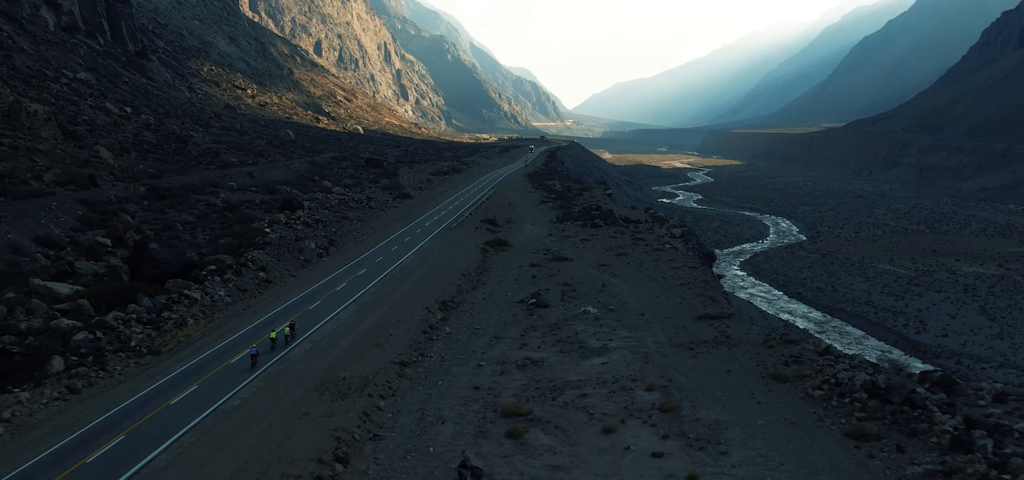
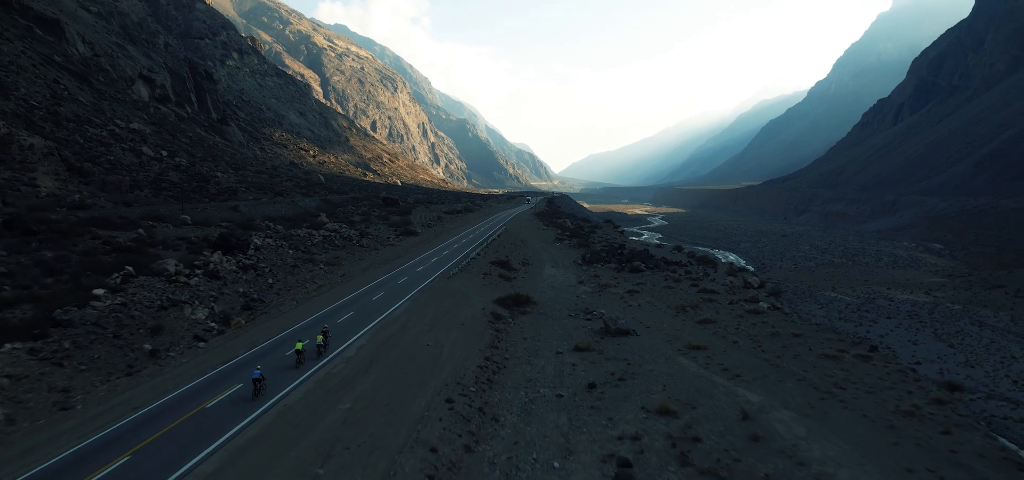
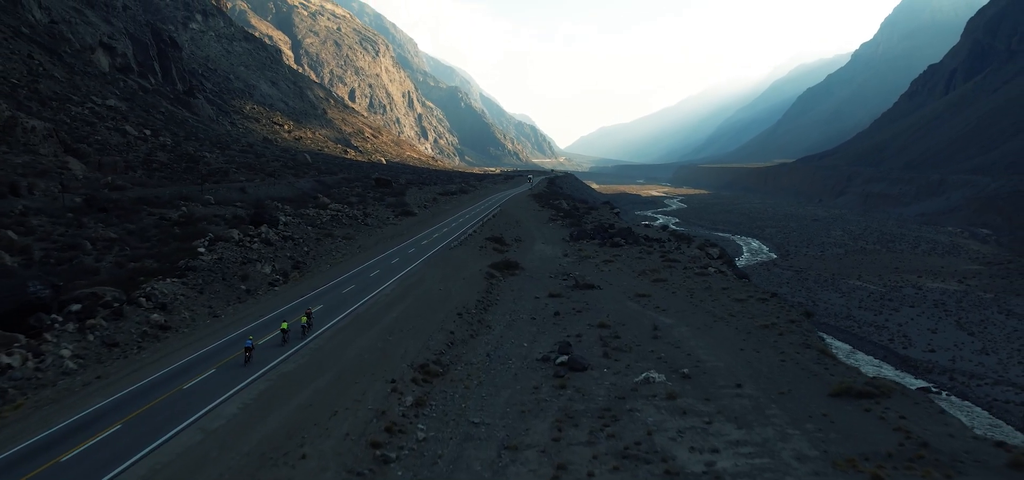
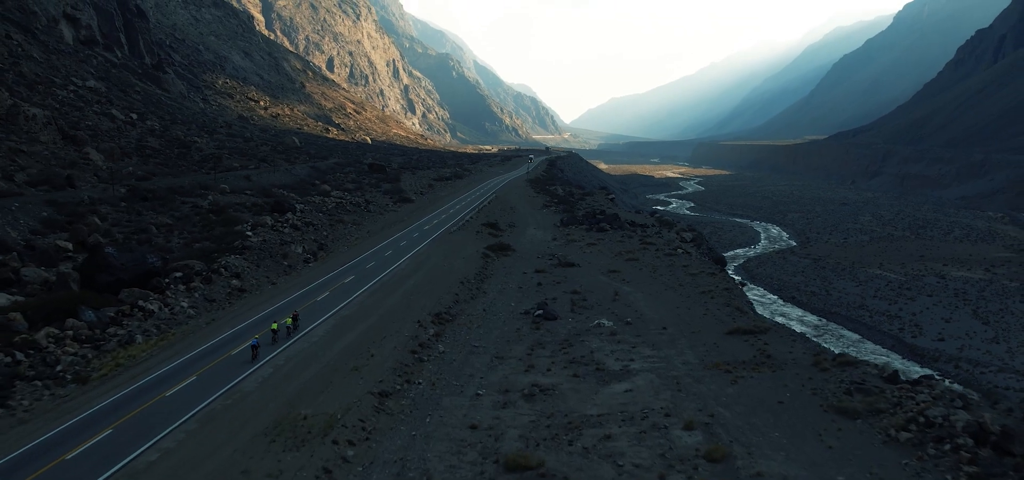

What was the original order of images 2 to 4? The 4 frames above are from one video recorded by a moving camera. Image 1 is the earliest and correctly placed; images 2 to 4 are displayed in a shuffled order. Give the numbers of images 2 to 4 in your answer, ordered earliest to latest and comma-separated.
4, 3, 2
